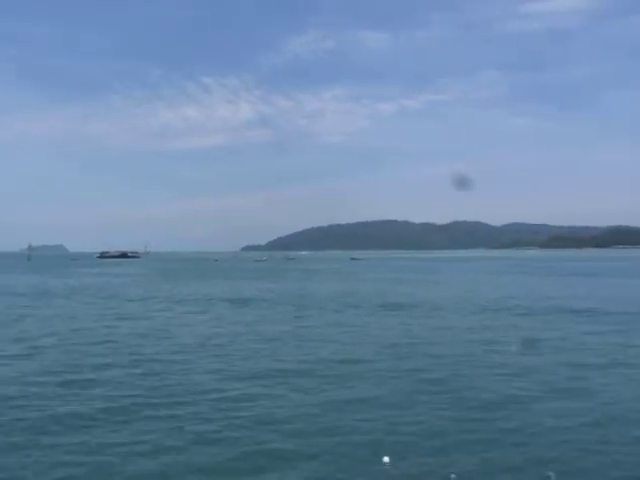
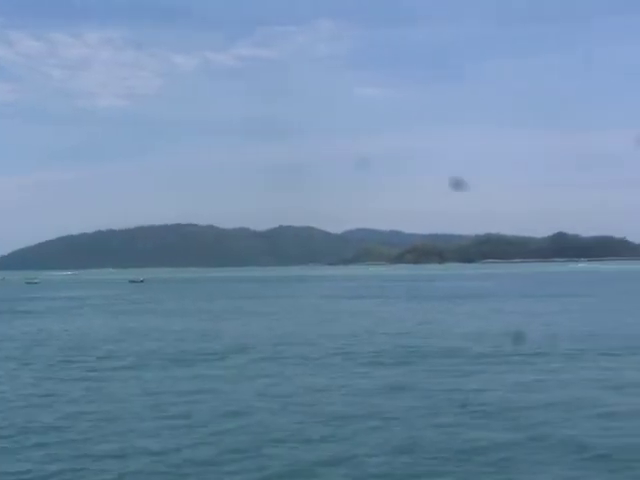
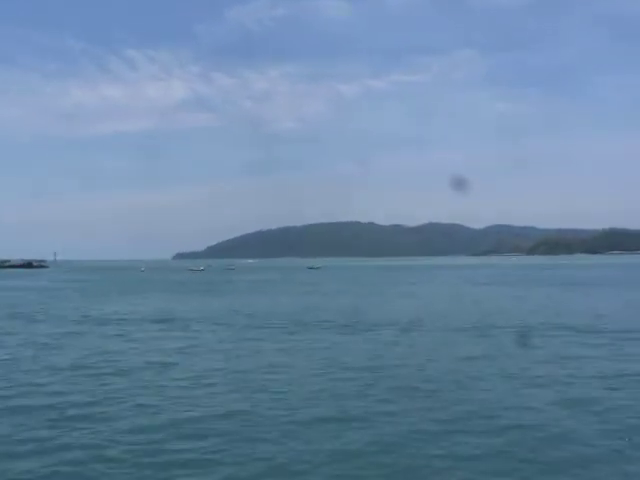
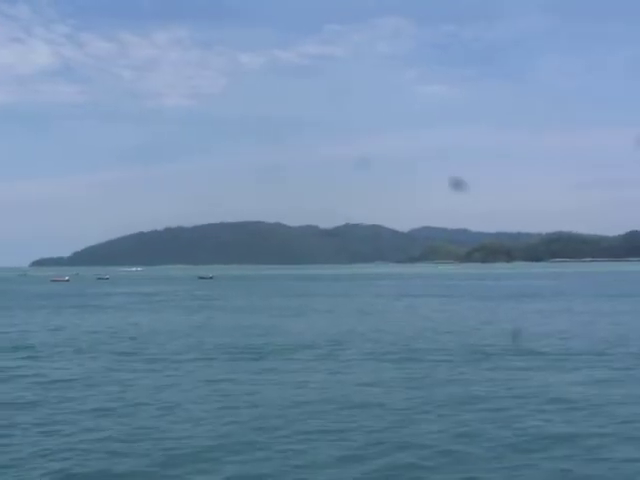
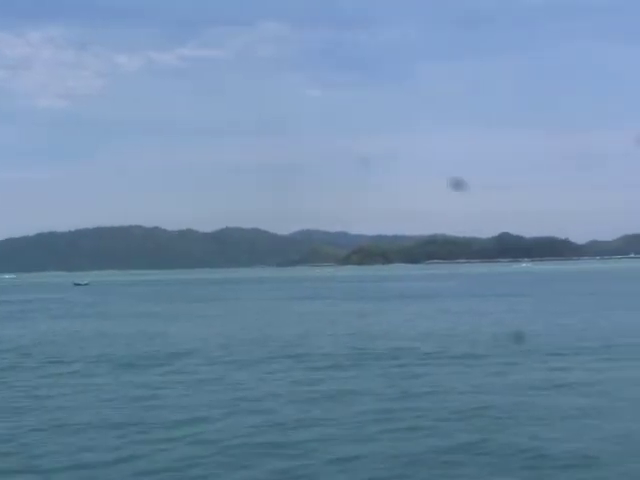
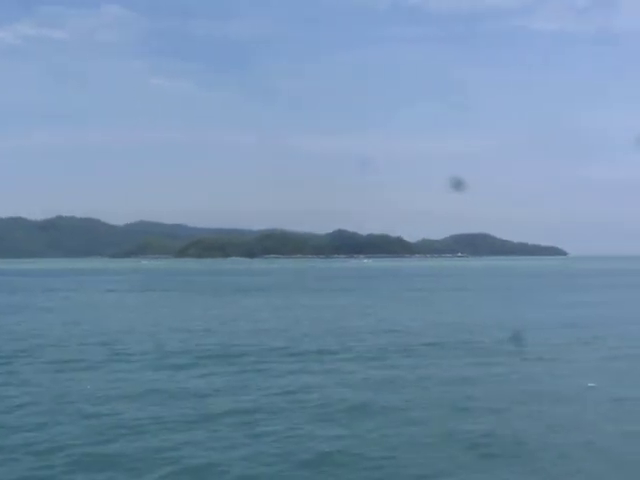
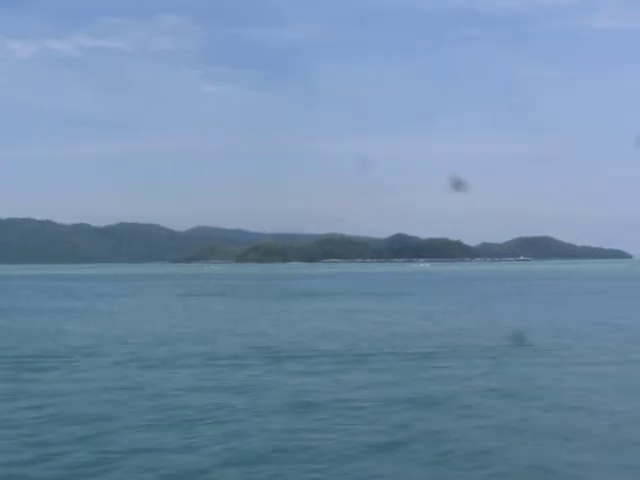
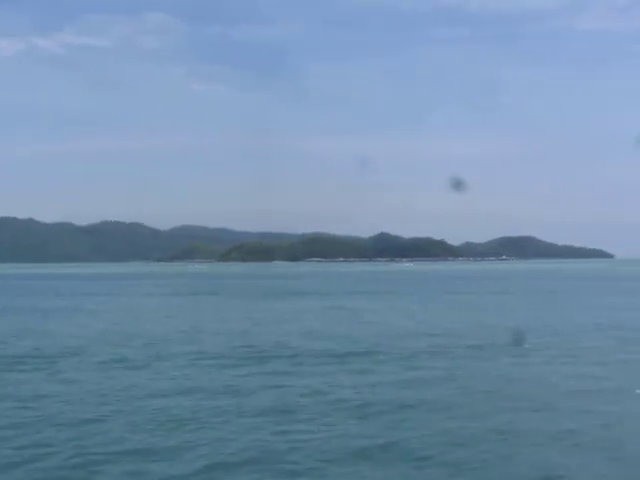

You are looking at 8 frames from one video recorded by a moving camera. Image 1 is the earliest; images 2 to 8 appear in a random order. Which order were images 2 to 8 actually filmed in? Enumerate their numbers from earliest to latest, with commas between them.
3, 4, 2, 5, 7, 8, 6
